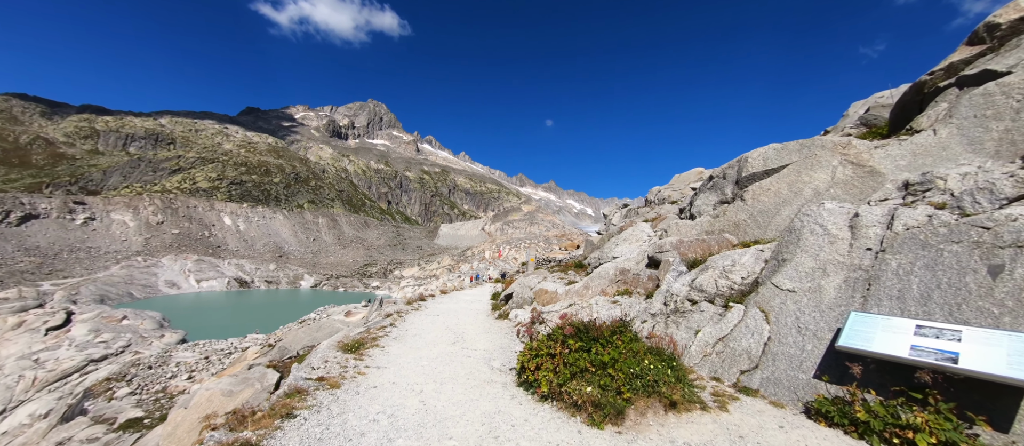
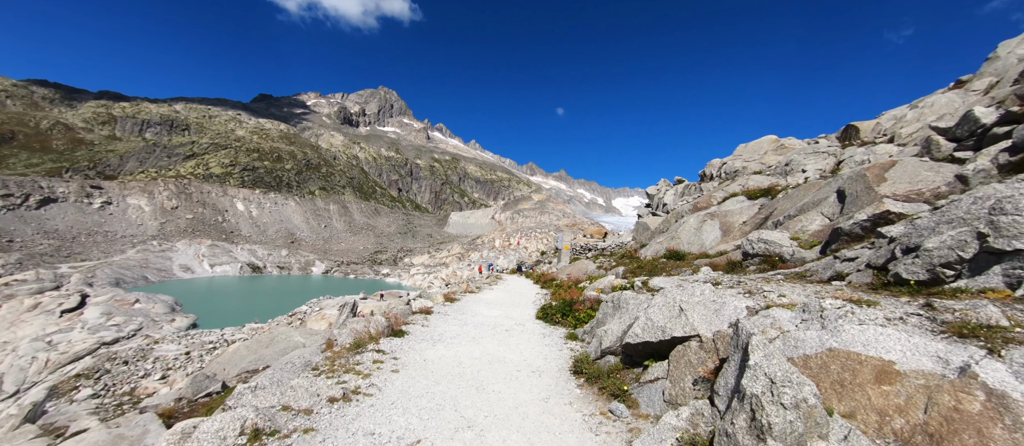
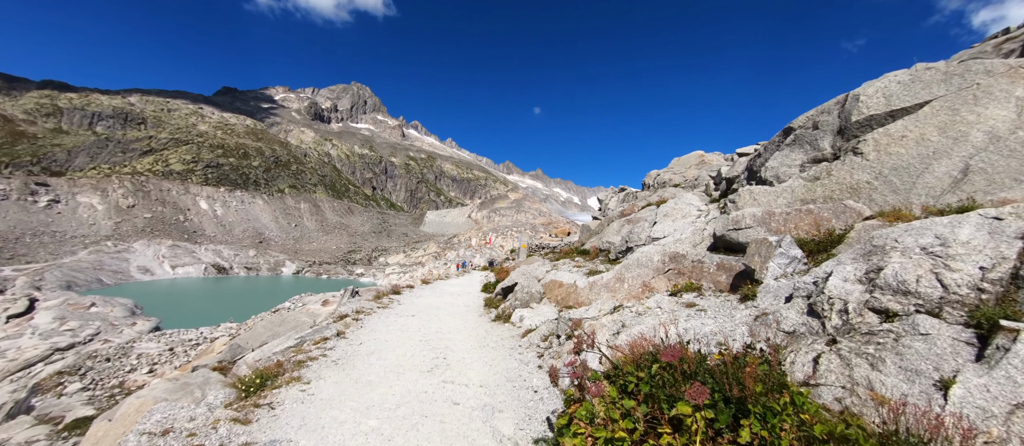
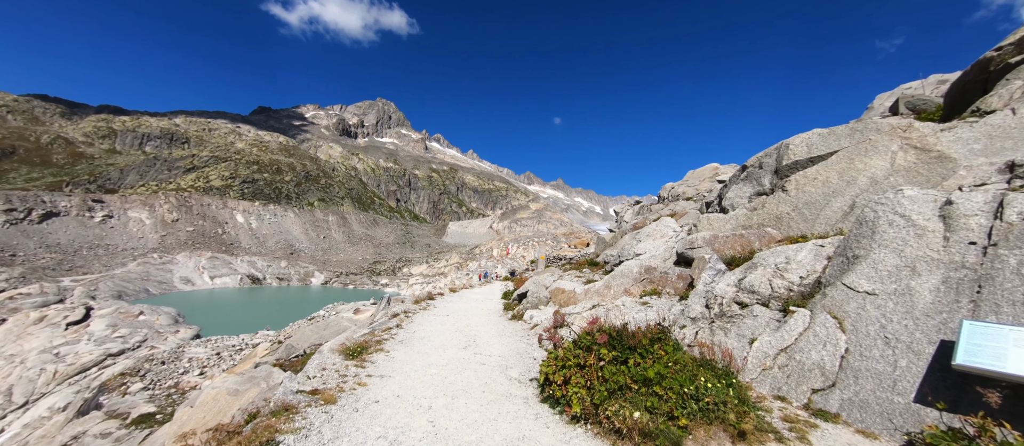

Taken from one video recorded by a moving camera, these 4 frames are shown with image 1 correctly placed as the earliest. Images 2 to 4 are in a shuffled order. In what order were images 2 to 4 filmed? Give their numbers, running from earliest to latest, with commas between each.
4, 3, 2
